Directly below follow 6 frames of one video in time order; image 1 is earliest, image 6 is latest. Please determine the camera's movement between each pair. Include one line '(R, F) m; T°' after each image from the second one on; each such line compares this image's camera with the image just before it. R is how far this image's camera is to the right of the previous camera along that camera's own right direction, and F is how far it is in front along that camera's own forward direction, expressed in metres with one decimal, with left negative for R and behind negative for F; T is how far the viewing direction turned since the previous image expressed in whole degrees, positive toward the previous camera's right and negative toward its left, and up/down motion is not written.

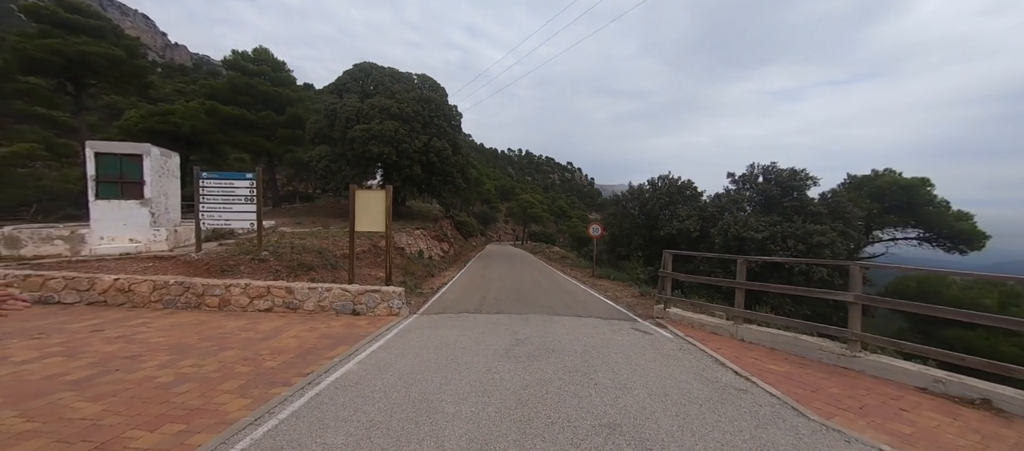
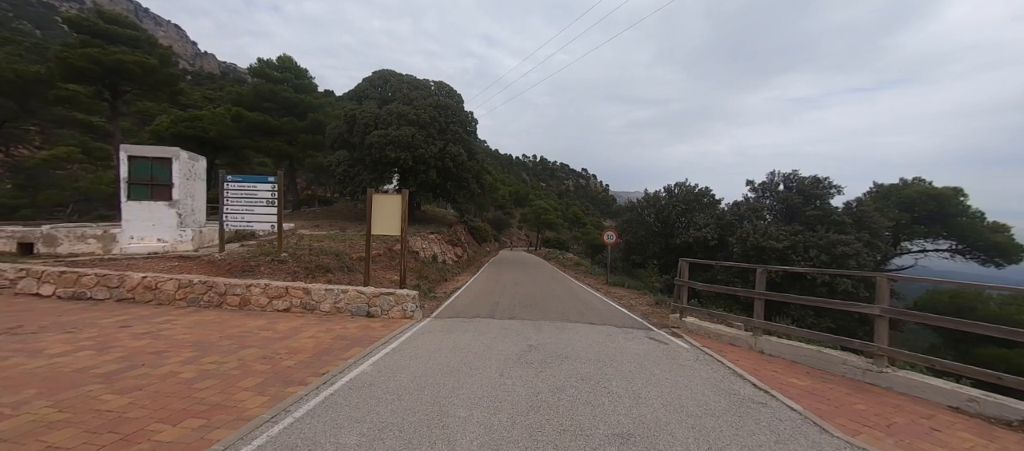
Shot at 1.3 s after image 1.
(0.0, 0.0) m; -2°
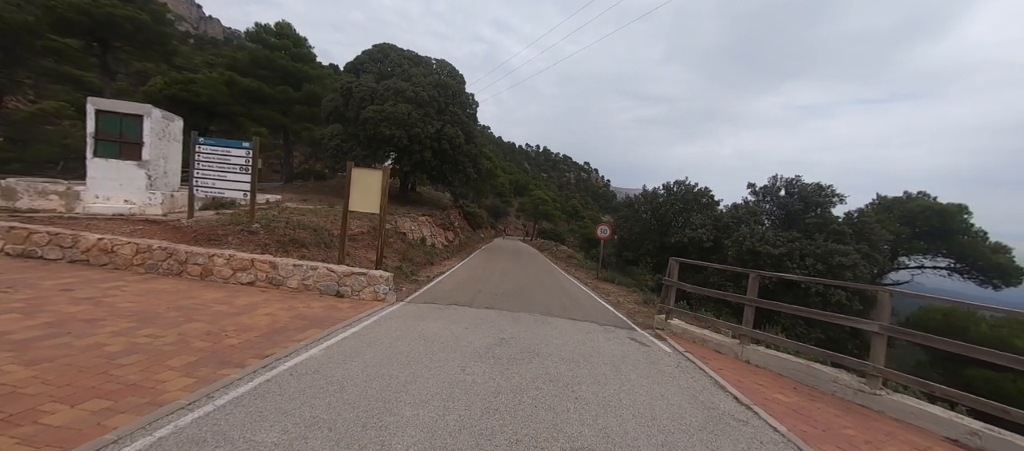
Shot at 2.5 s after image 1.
(+0.4, +0.5) m; 0°
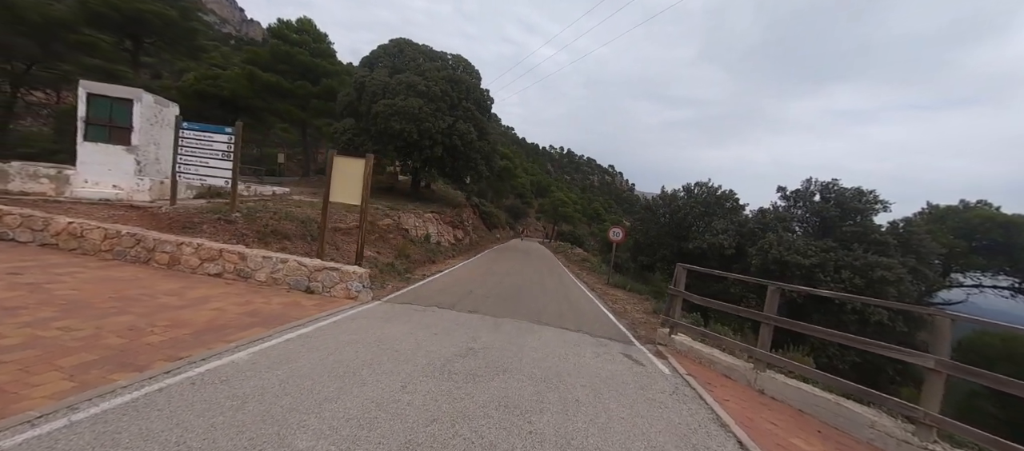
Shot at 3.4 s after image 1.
(+0.8, +0.9) m; -3°
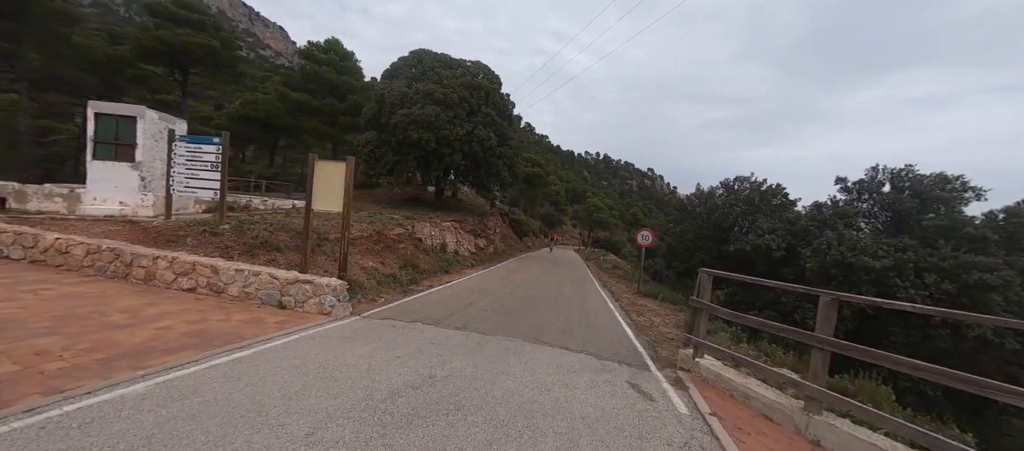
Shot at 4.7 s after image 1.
(+1.0, +1.1) m; -6°
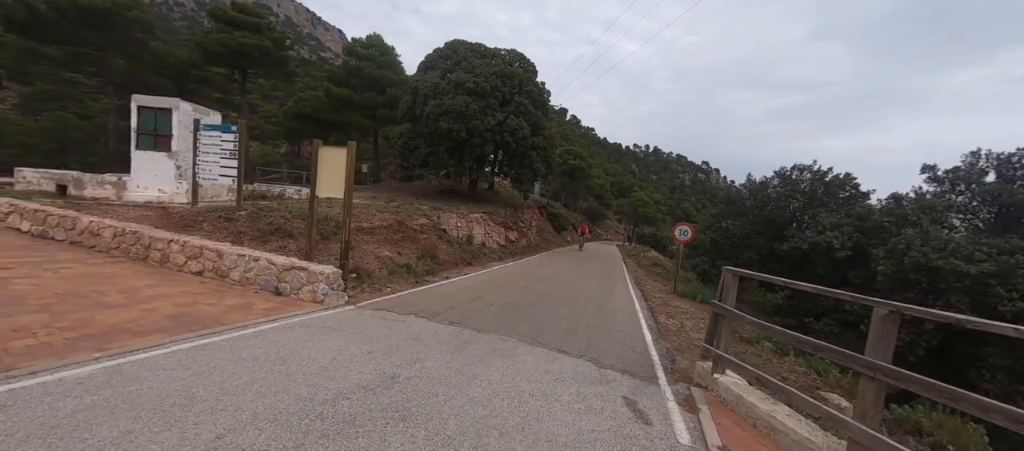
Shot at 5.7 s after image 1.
(+0.9, +0.7) m; -7°
